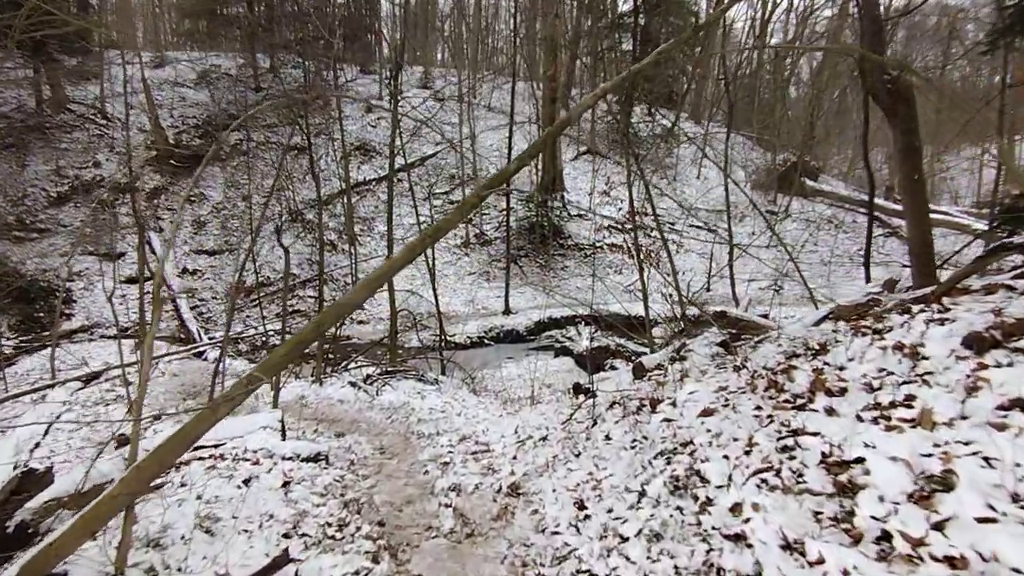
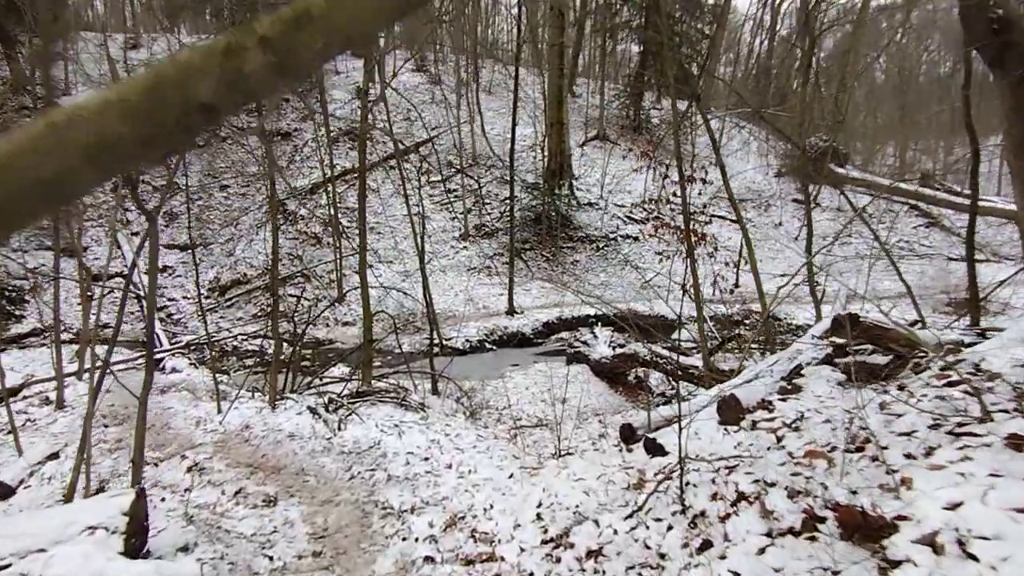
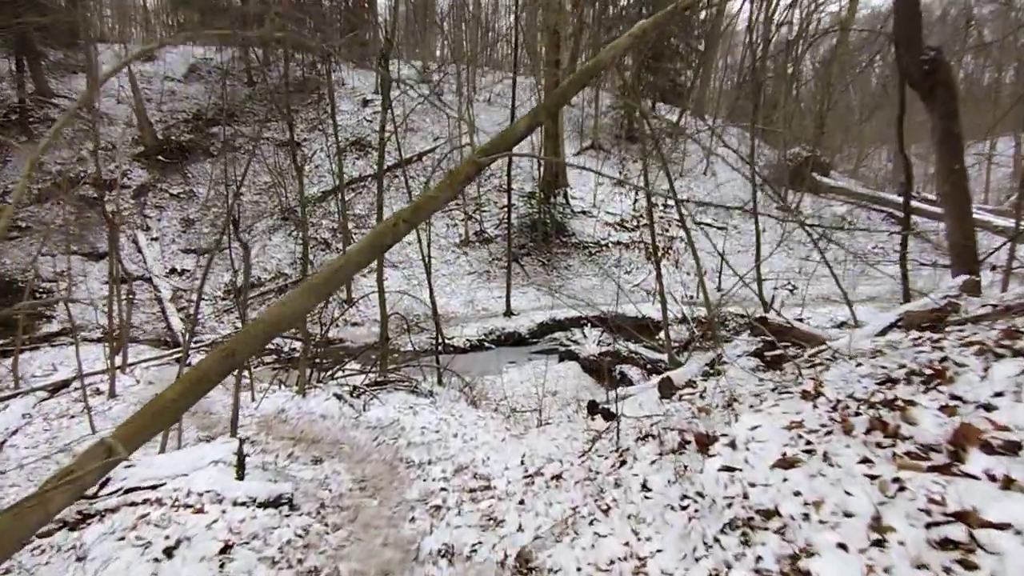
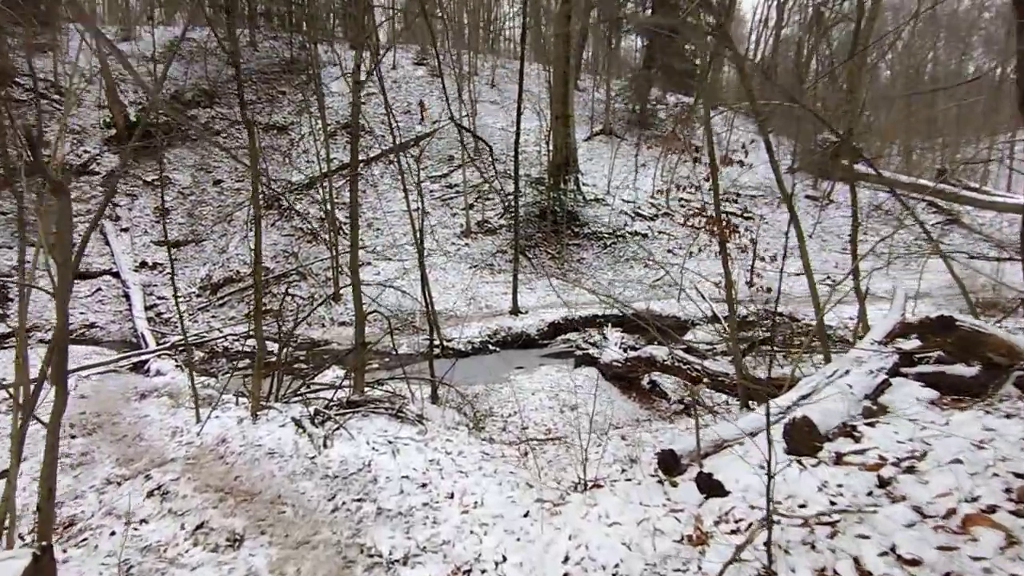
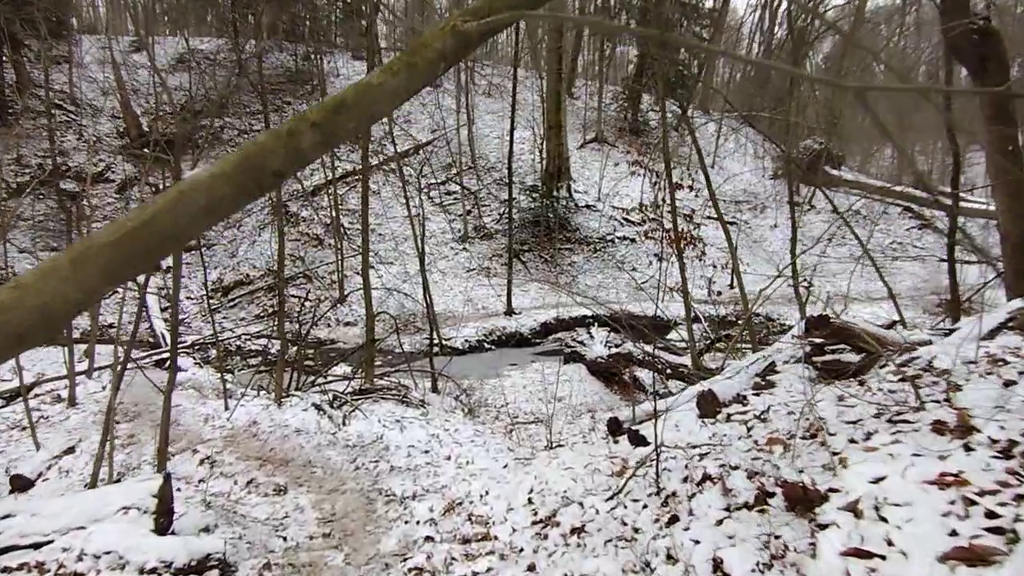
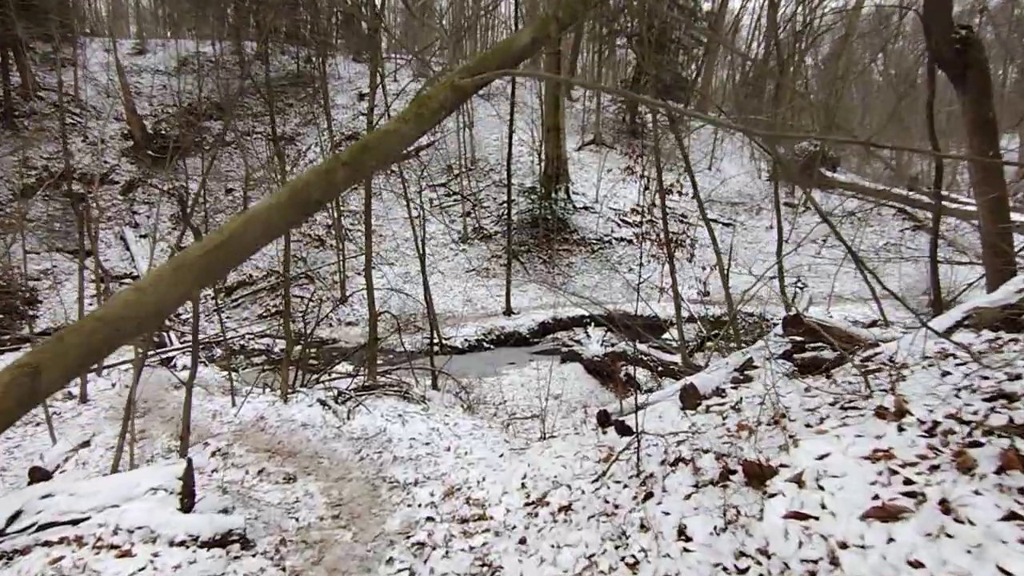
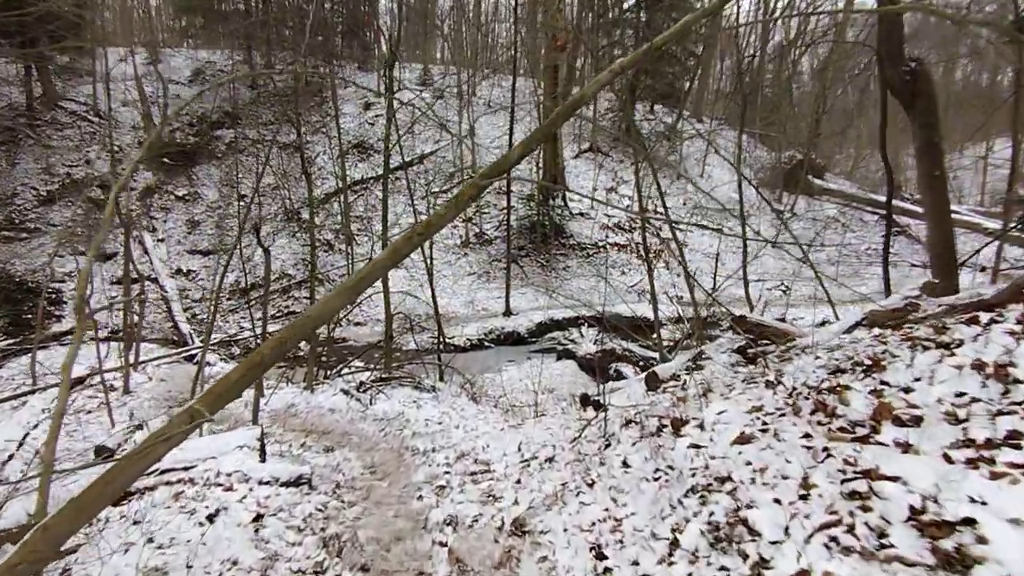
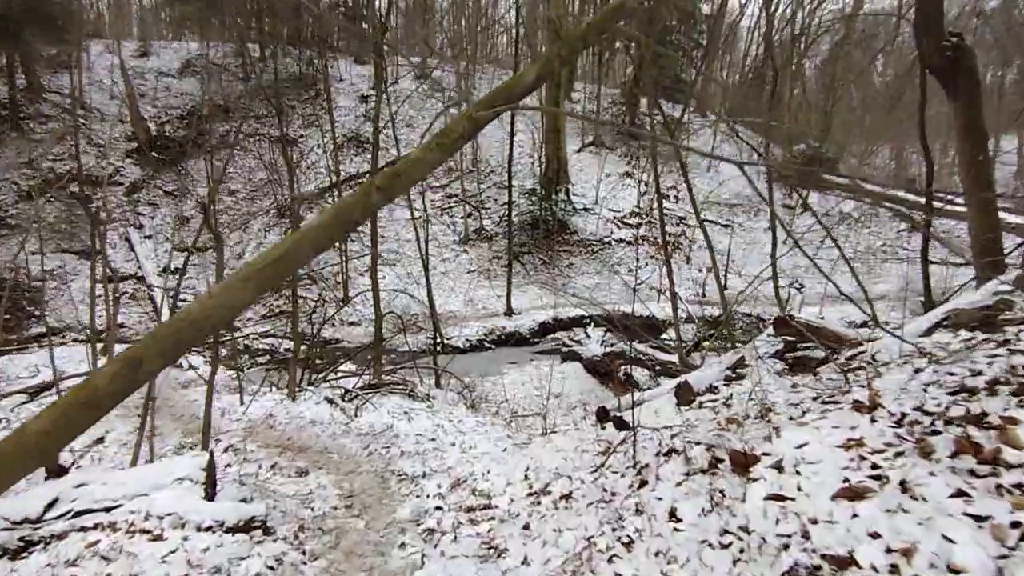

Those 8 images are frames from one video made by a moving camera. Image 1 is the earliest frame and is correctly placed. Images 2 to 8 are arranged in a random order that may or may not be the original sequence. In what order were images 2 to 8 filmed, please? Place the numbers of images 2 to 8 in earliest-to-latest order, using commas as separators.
7, 3, 8, 6, 5, 2, 4
